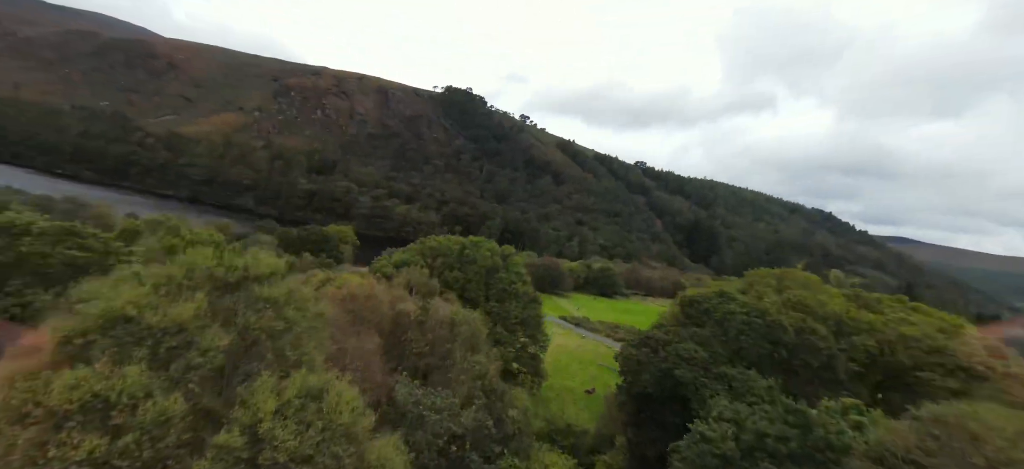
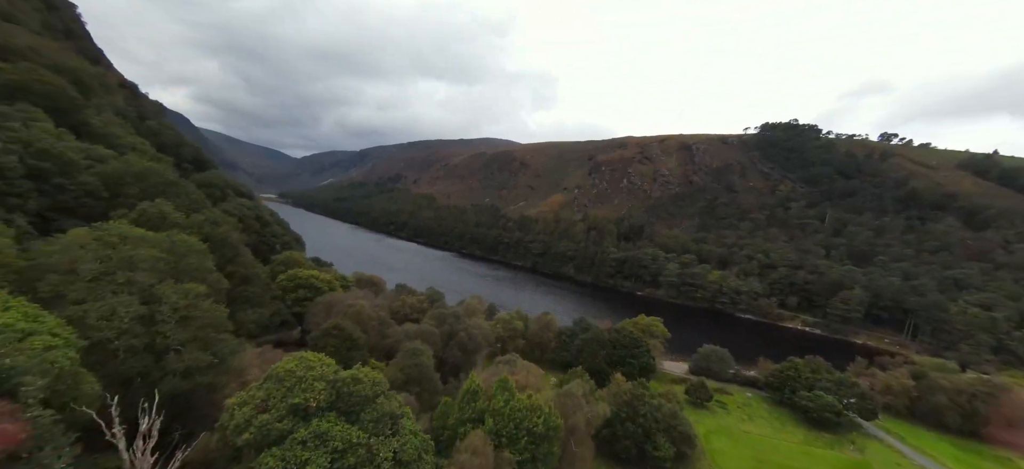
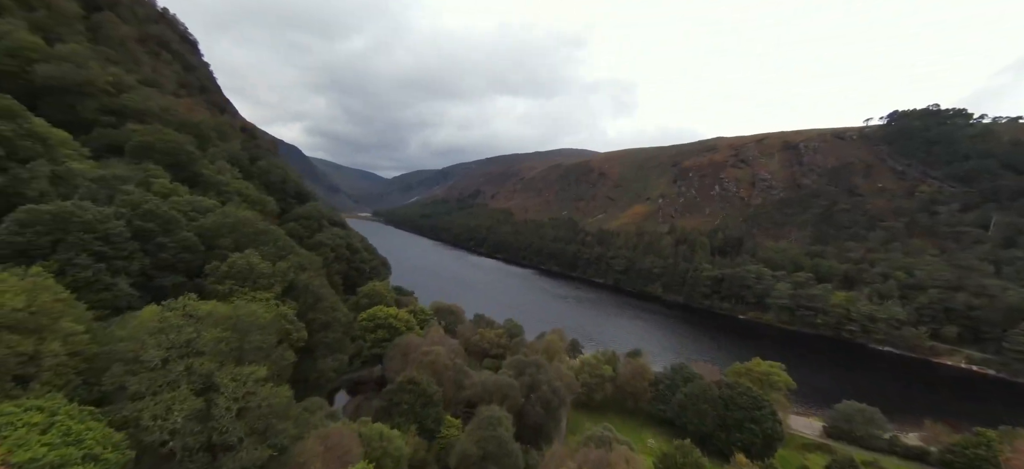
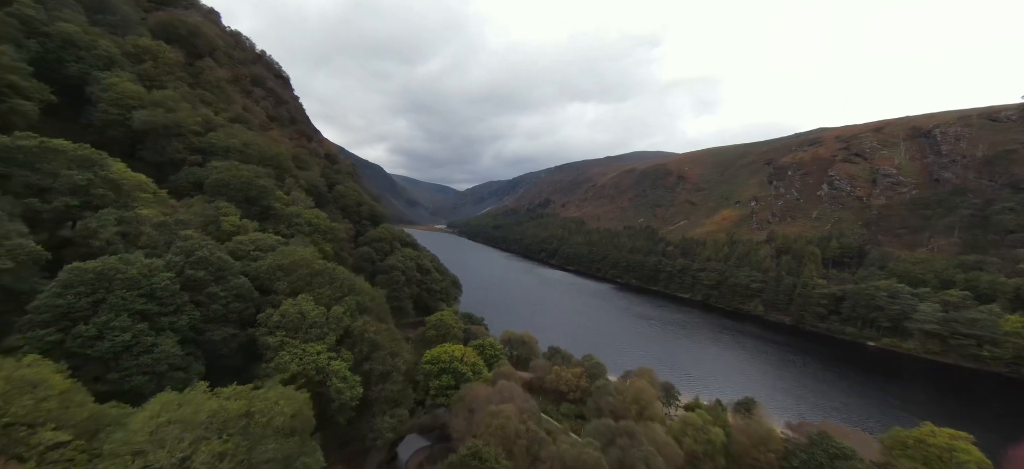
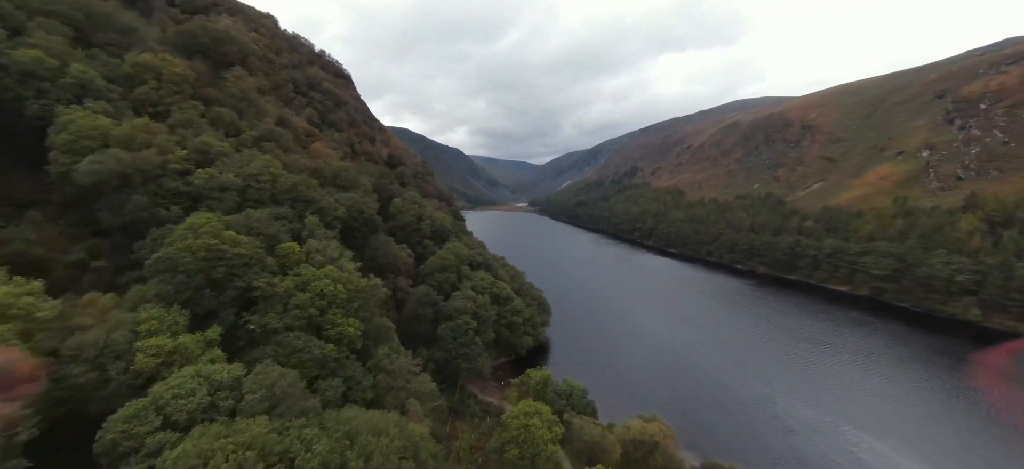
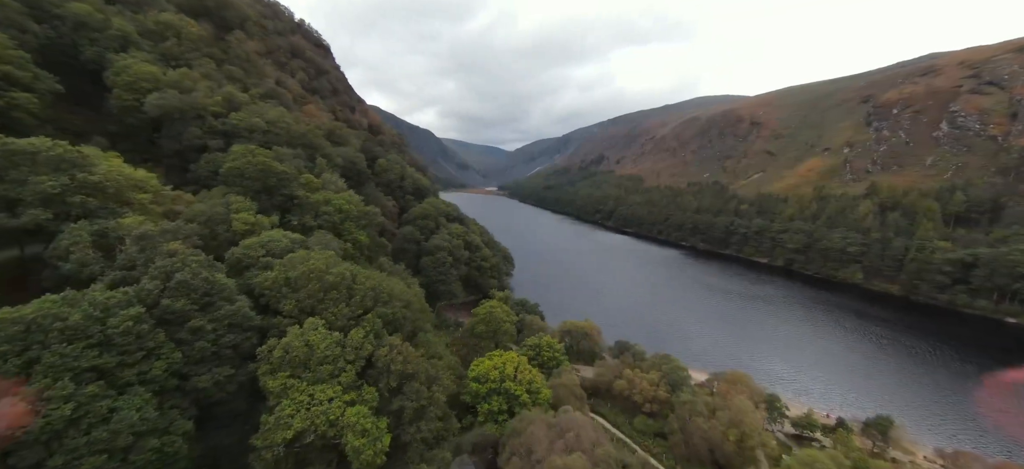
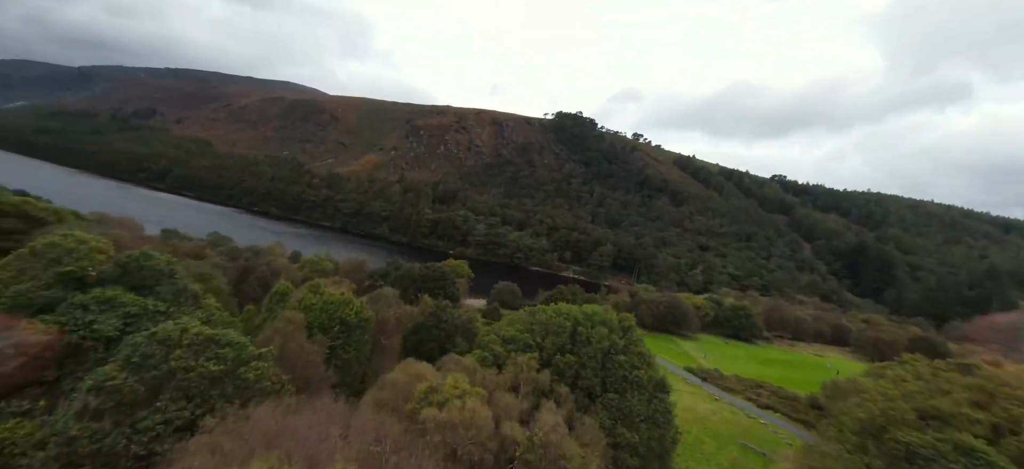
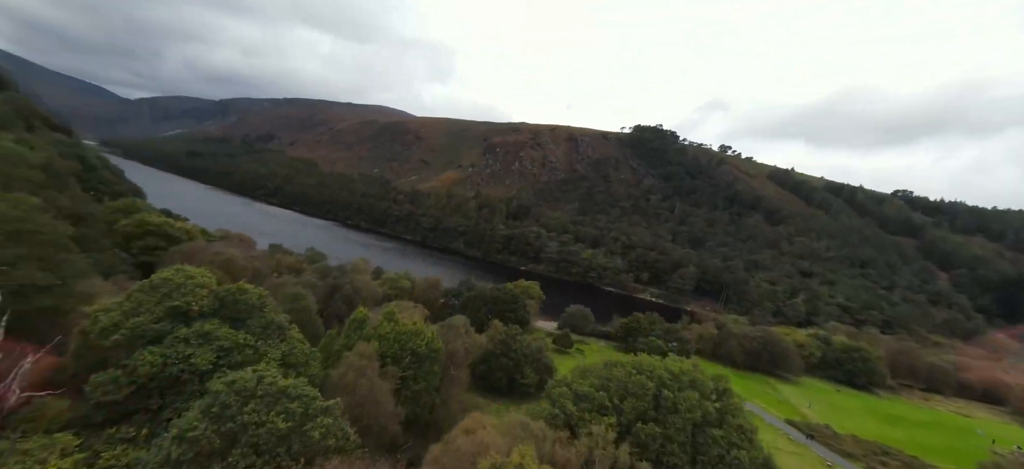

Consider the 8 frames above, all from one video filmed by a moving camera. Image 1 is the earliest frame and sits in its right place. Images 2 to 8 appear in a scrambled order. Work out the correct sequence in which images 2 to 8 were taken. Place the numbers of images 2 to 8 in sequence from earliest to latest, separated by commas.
7, 8, 2, 3, 4, 6, 5
